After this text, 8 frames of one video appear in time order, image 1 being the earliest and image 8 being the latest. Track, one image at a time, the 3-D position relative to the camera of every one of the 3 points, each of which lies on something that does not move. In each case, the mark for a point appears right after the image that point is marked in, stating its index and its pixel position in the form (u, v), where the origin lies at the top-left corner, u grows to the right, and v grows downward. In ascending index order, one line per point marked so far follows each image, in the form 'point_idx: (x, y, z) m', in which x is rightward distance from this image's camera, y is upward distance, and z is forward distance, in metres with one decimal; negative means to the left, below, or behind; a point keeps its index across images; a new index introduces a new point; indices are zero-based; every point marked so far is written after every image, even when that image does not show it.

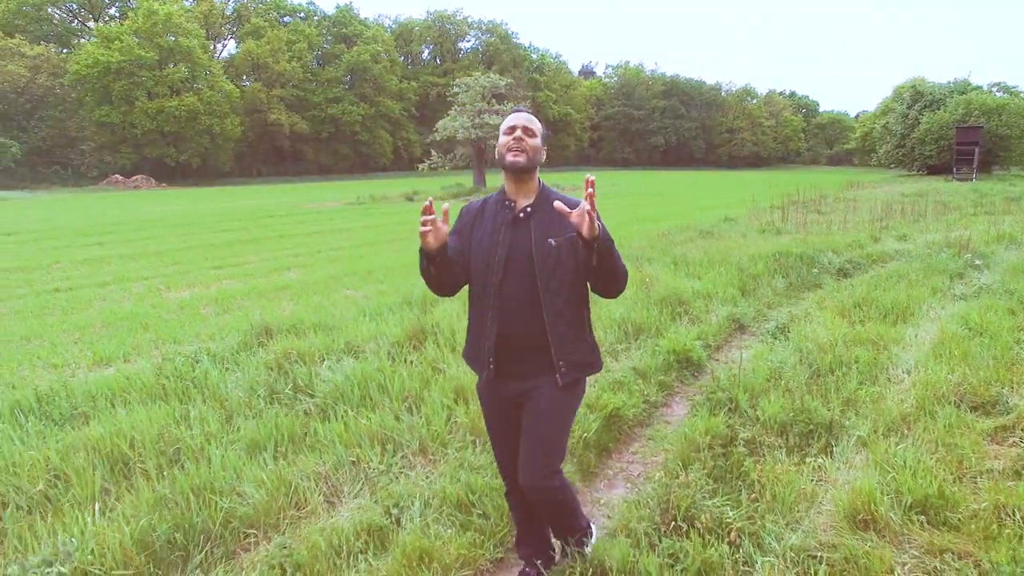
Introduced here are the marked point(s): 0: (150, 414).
0: (-2.0, -0.7, +4.3) m
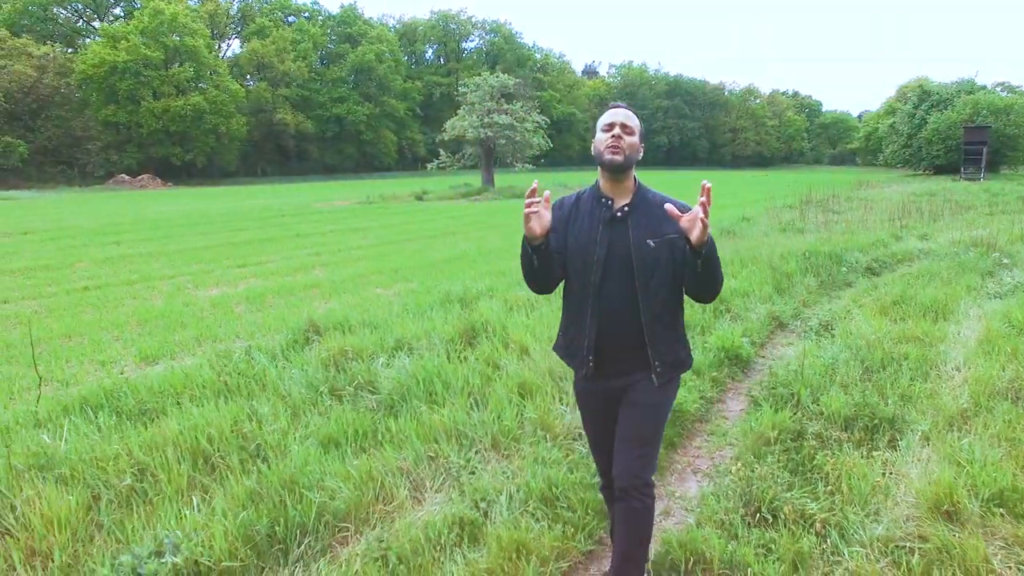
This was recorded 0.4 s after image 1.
0: (-1.6, -0.6, +4.4) m
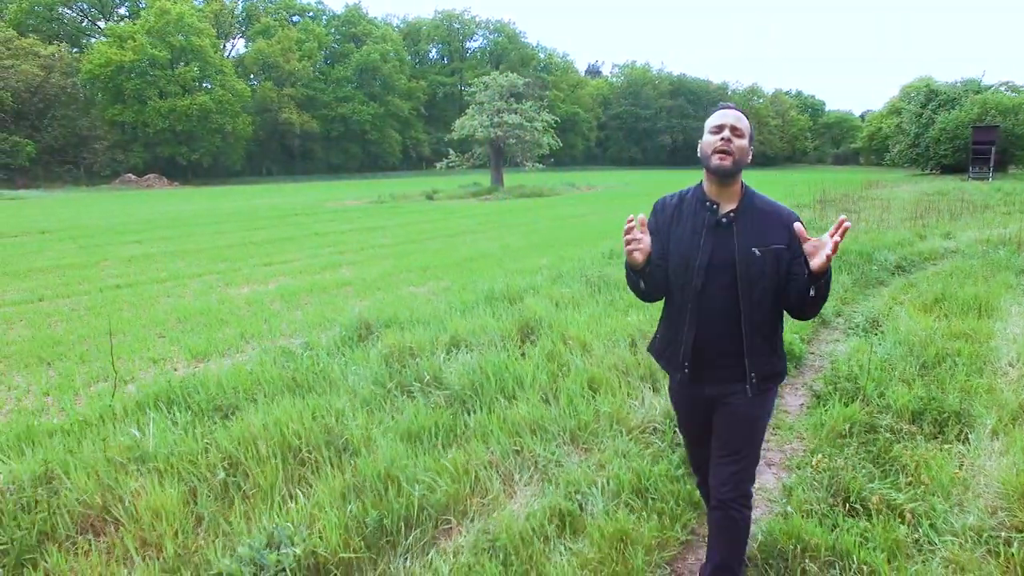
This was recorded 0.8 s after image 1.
0: (-1.2, -0.6, +4.5) m
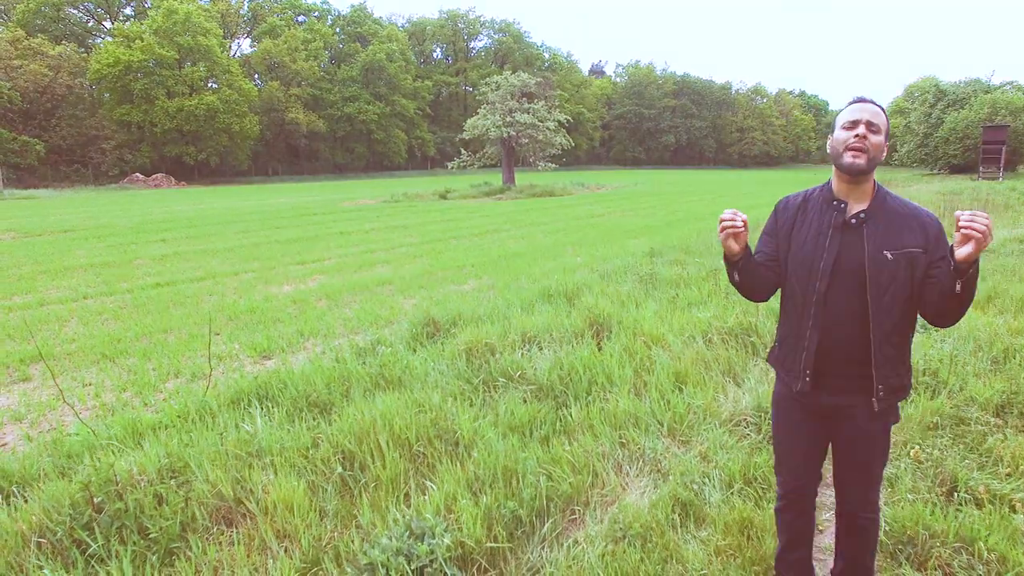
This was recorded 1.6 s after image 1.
0: (-0.7, -0.6, +4.6) m
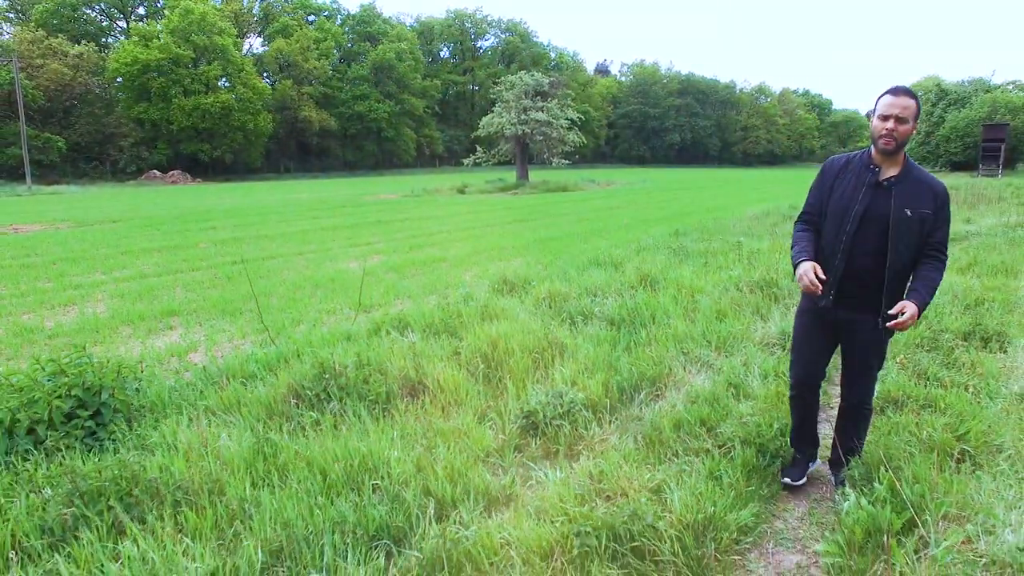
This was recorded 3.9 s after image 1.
0: (-0.1, -0.3, +5.9) m
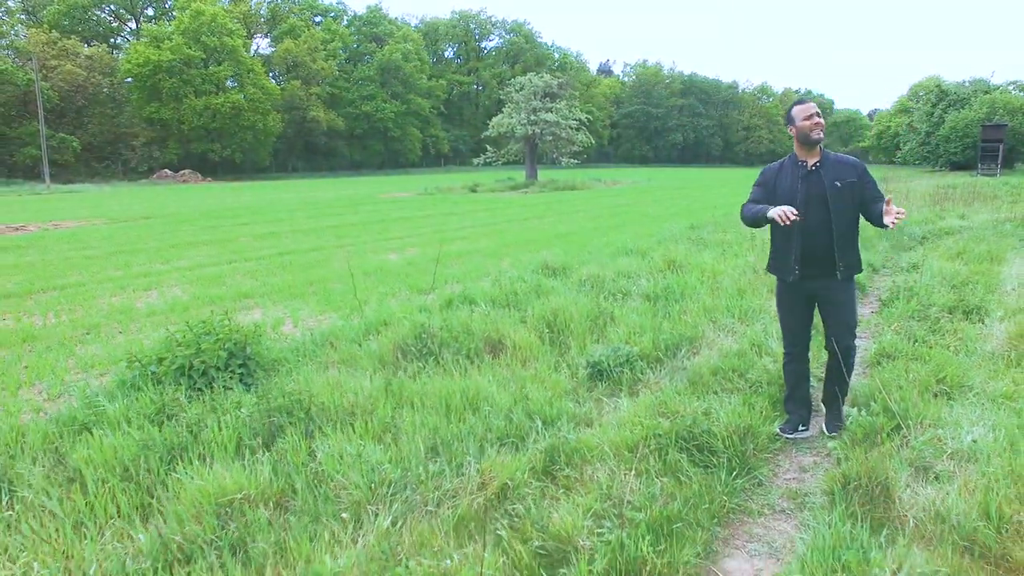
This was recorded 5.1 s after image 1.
0: (+0.4, -0.1, +7.0) m
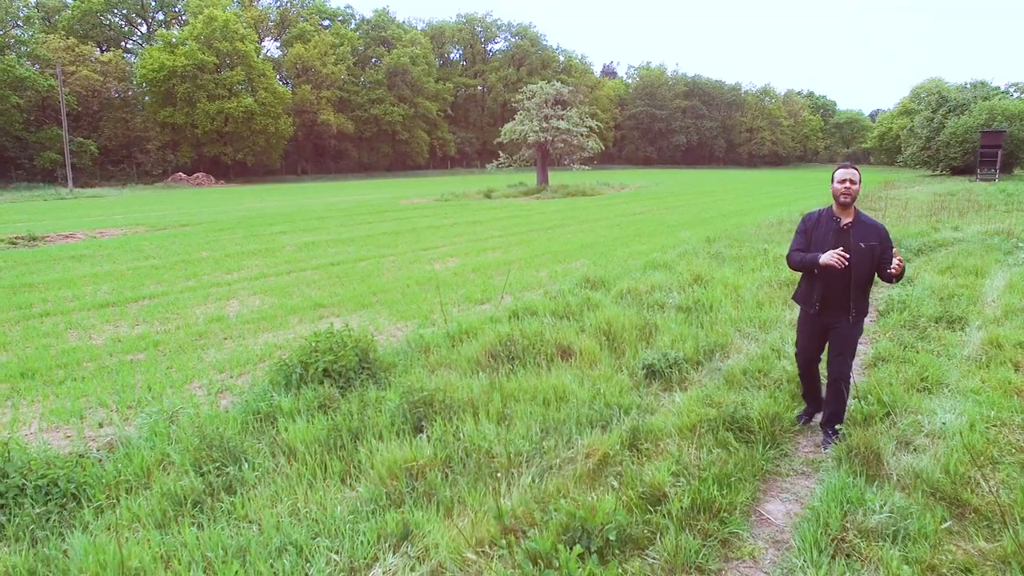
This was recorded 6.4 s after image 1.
0: (+1.0, -0.2, +8.3) m
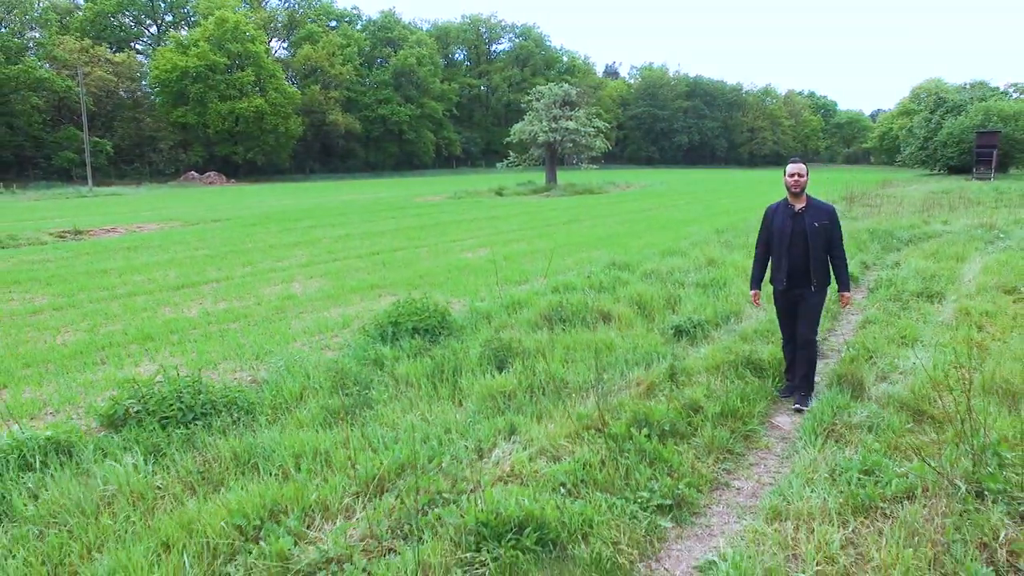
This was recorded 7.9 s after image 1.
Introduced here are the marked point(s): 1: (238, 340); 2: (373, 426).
0: (+1.5, 0.0, +9.7) m
1: (-3.0, -0.6, +8.7) m
2: (-0.9, -0.9, +5.4) m
